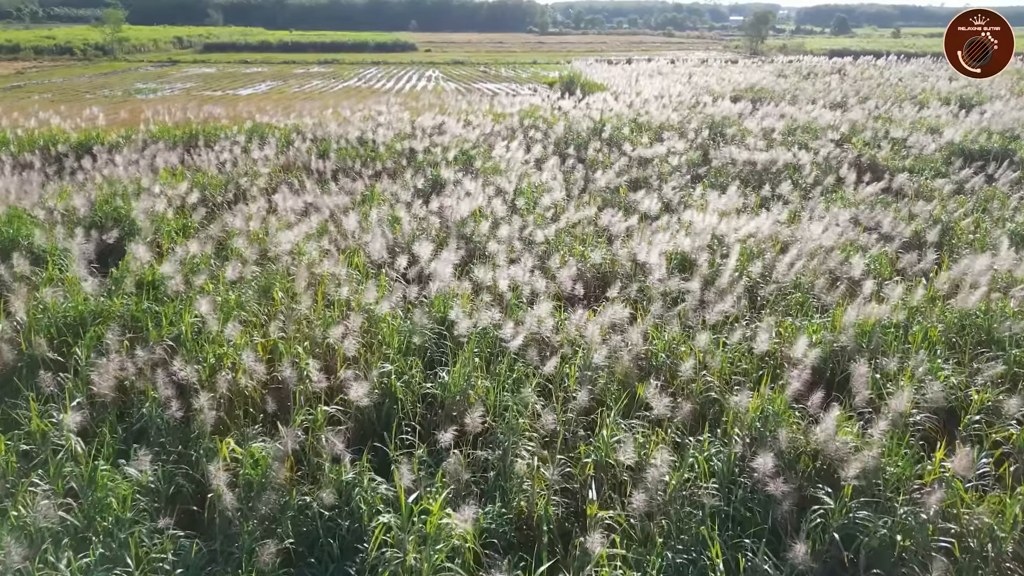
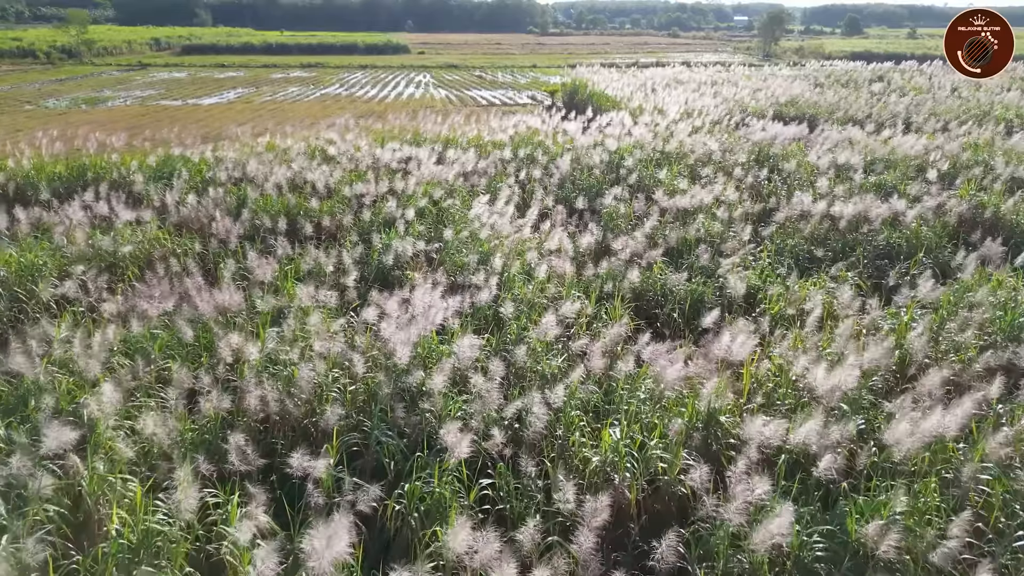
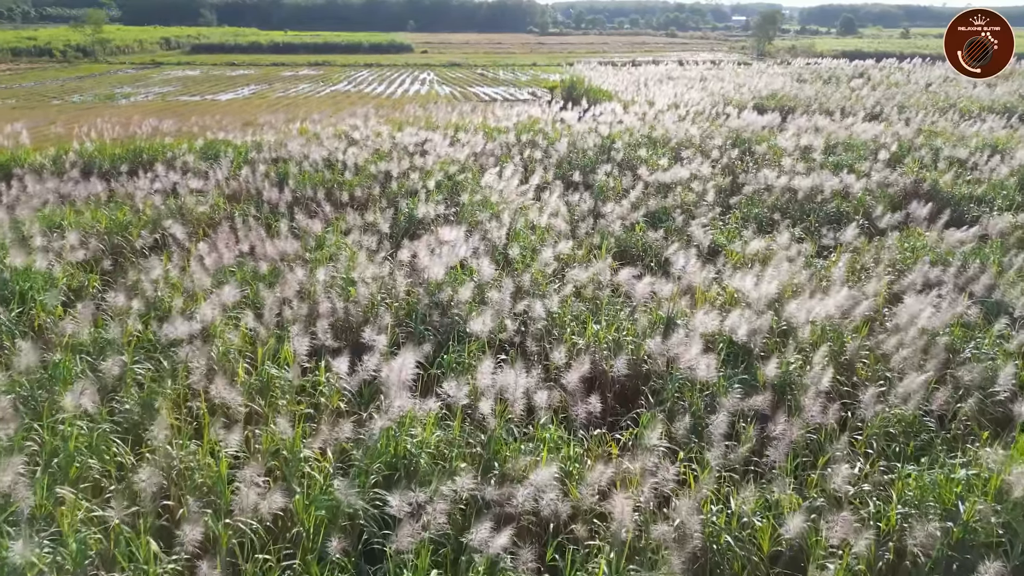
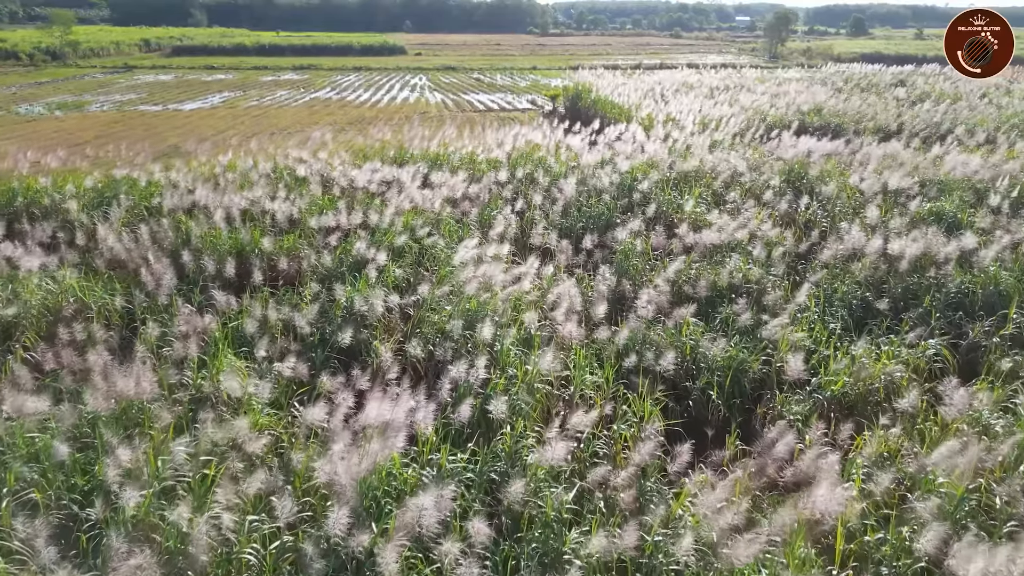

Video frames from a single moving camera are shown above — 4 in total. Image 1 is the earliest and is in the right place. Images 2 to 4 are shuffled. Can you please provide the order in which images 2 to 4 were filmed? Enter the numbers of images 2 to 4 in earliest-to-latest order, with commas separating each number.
3, 2, 4
